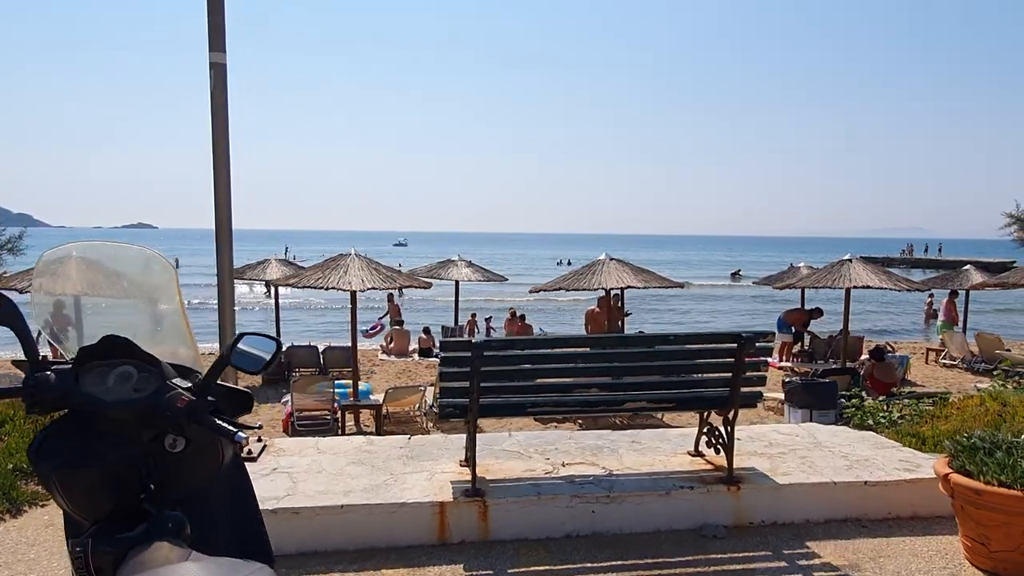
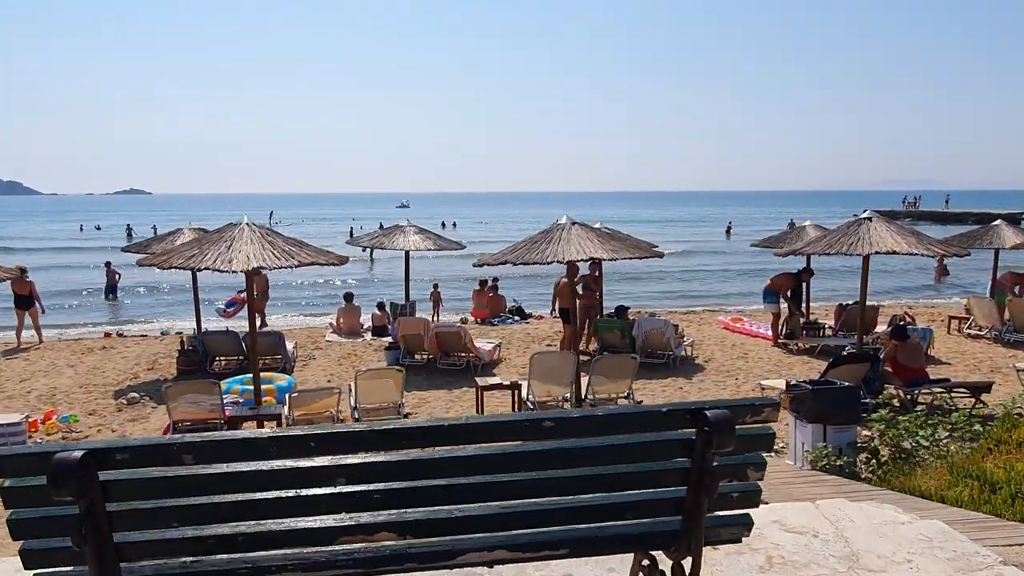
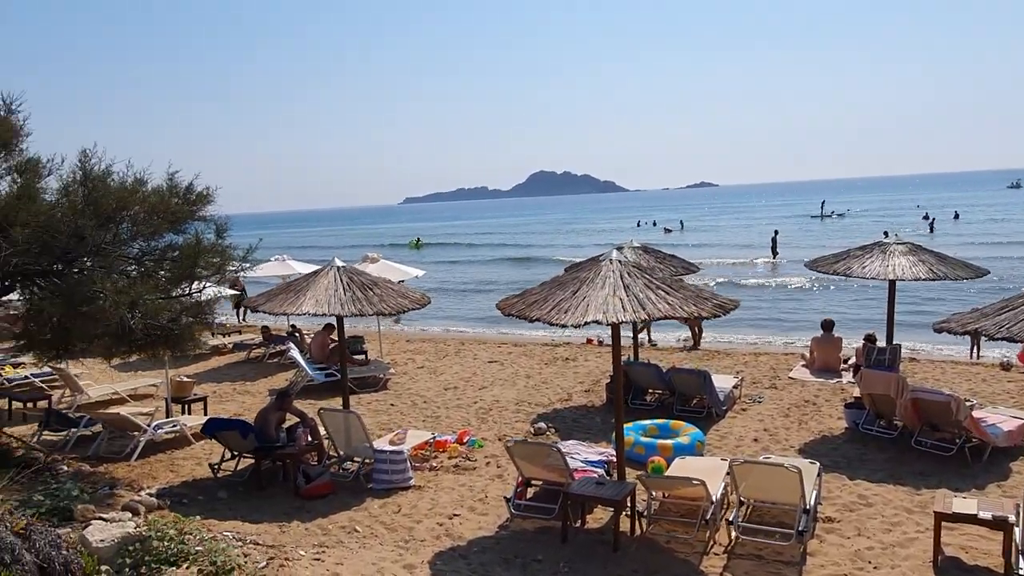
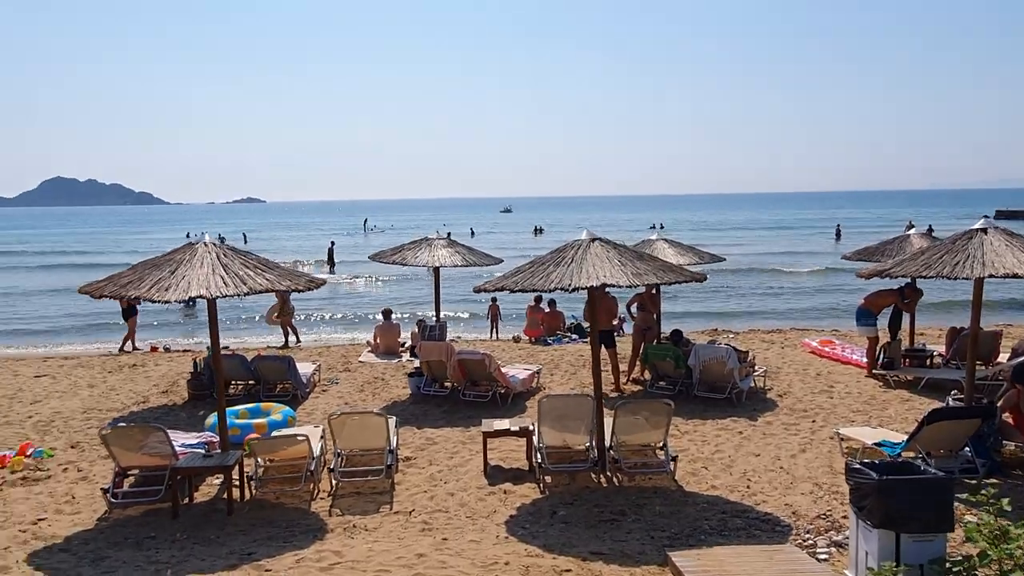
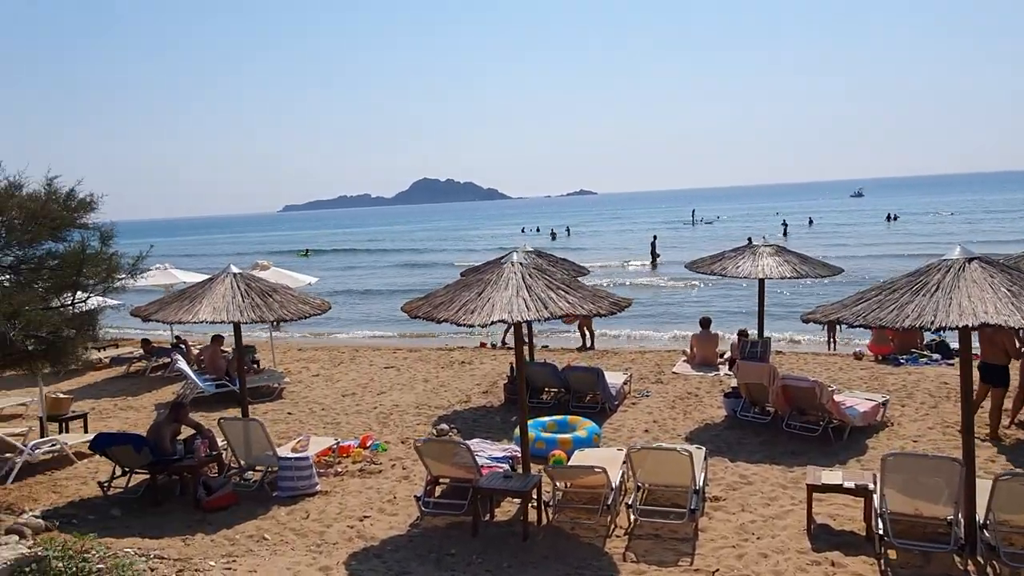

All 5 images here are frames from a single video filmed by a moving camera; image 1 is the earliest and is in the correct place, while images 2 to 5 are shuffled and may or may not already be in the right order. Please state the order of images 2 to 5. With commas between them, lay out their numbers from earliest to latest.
2, 4, 5, 3
